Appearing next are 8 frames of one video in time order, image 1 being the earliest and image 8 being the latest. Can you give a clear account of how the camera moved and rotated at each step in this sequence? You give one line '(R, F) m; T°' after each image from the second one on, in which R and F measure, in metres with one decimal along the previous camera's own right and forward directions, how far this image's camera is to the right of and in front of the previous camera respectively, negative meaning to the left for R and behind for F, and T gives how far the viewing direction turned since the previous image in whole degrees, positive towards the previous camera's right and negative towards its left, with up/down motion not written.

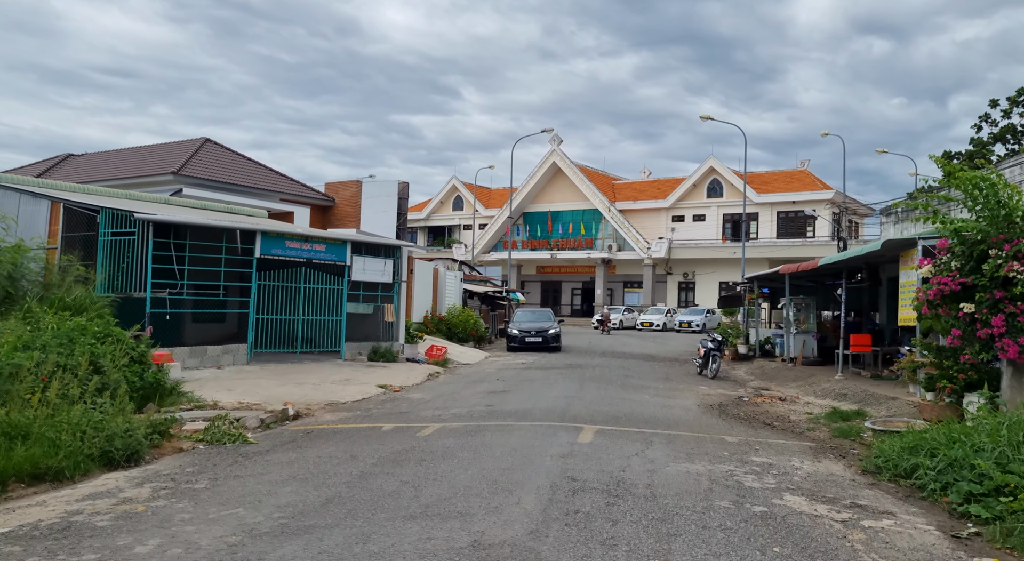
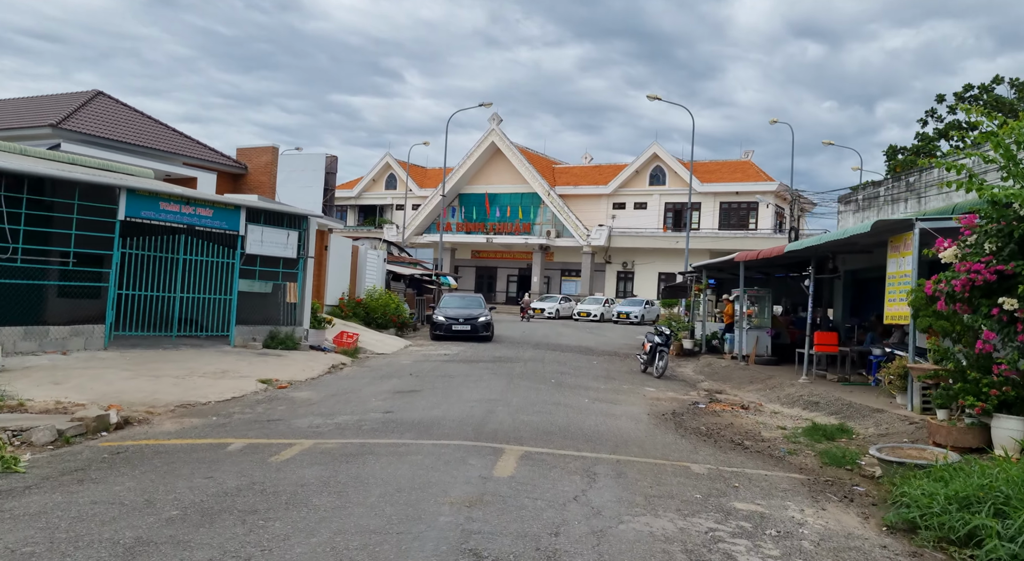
(+0.3, +2.4) m; +4°
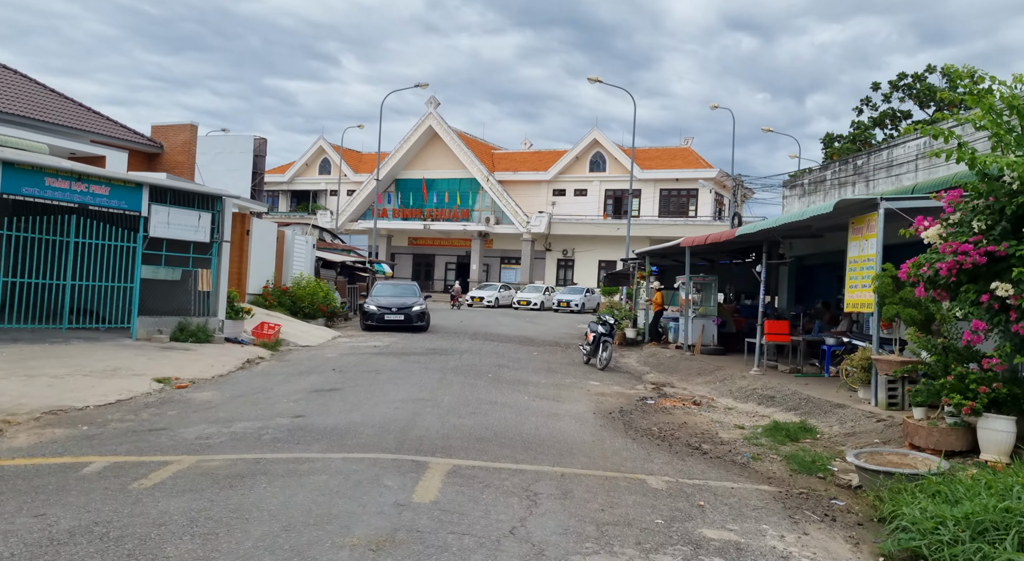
(+0.1, +1.1) m; +4°
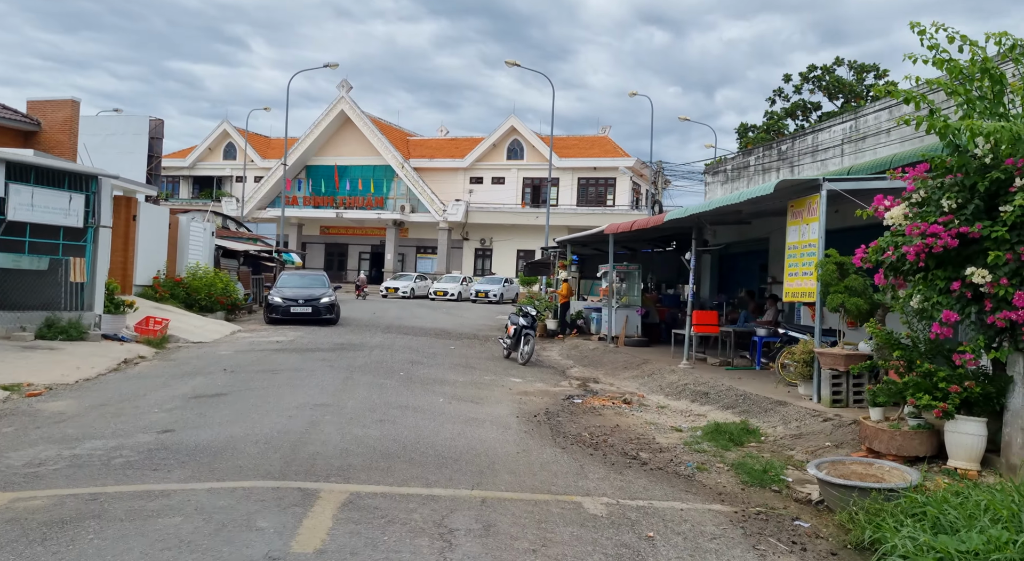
(0.0, +1.0) m; +6°
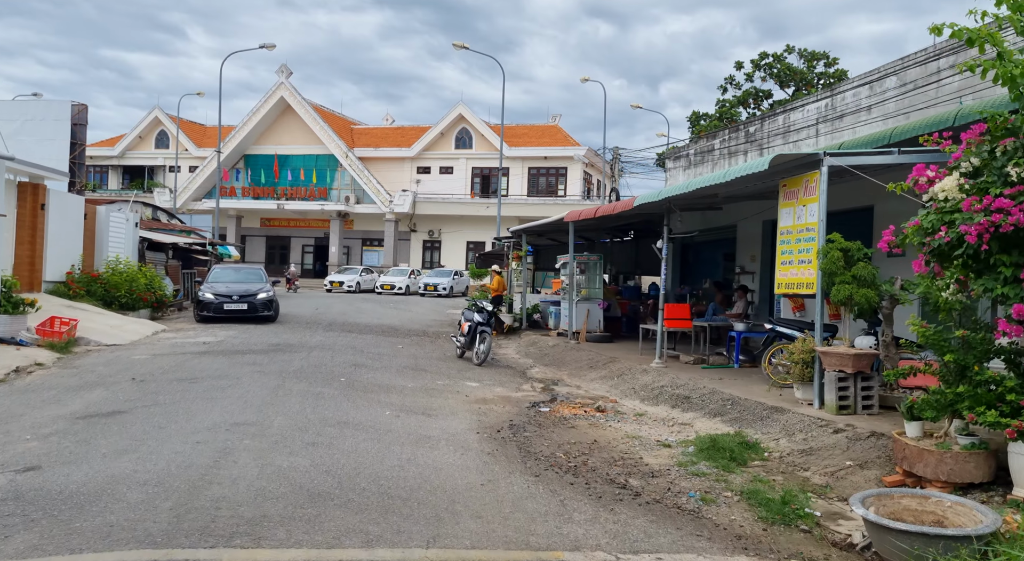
(-0.1, +1.3) m; +4°
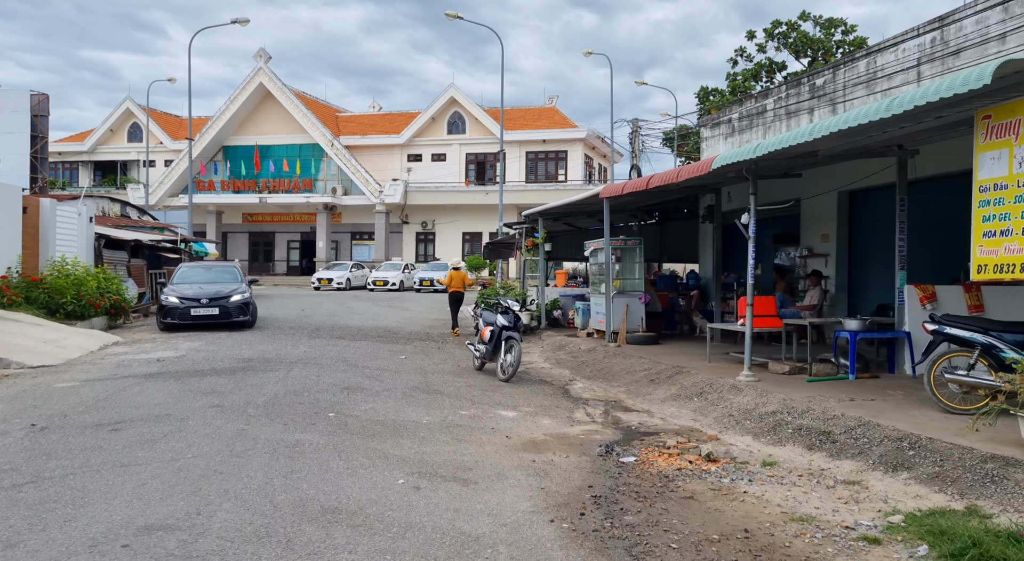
(-0.5, +2.8) m; +1°
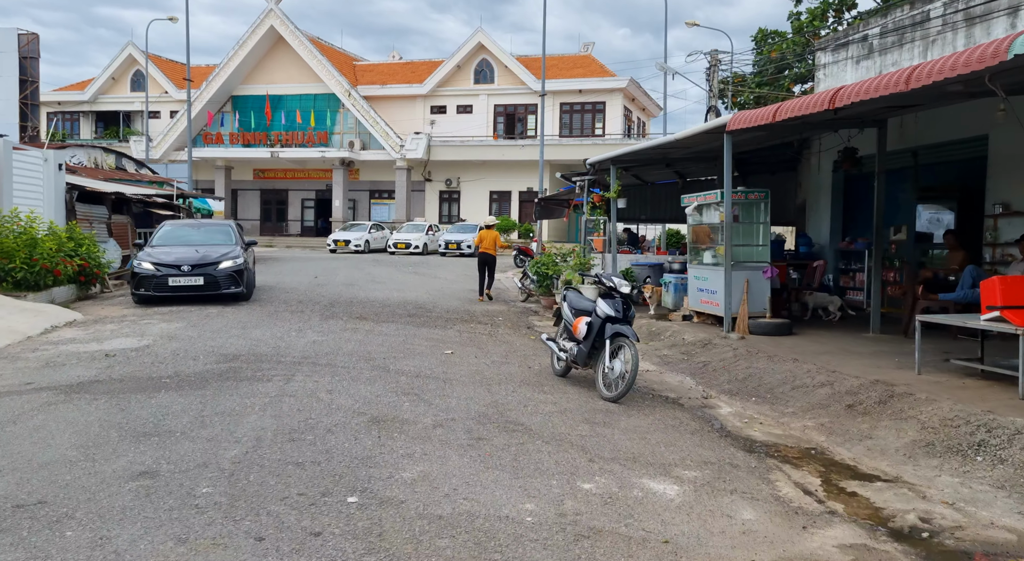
(-0.8, +3.5) m; -1°
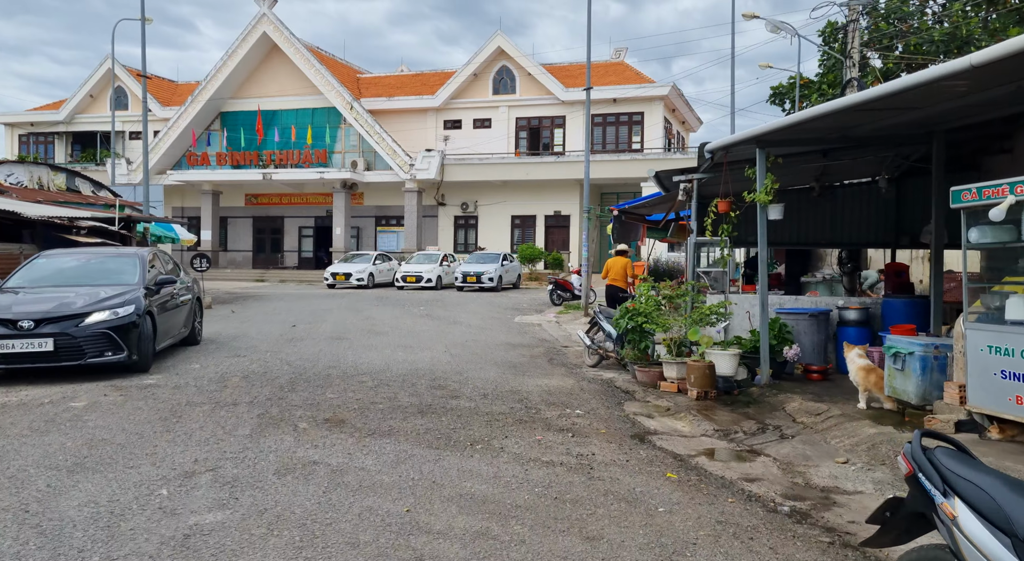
(-0.7, +5.7) m; -1°
